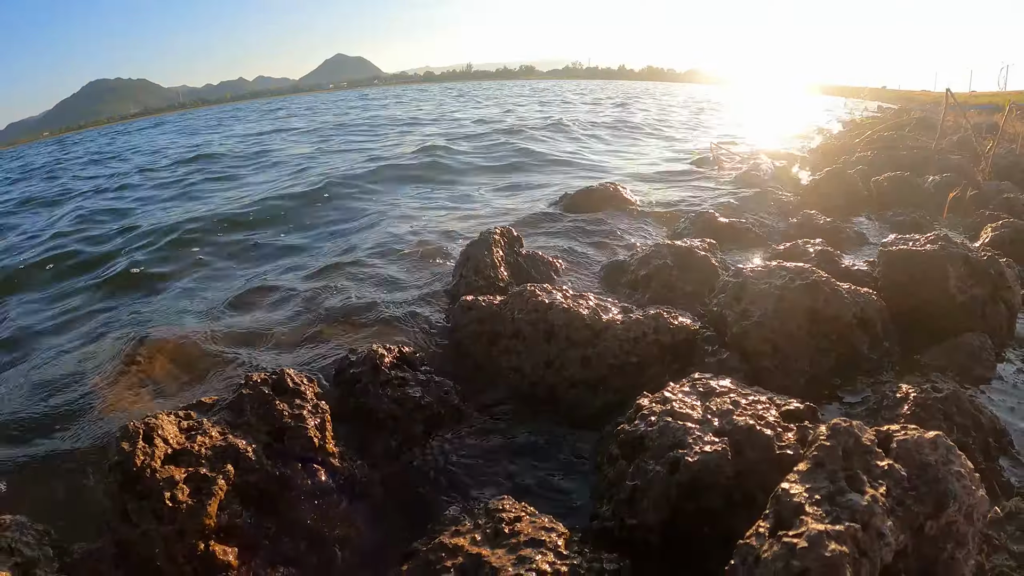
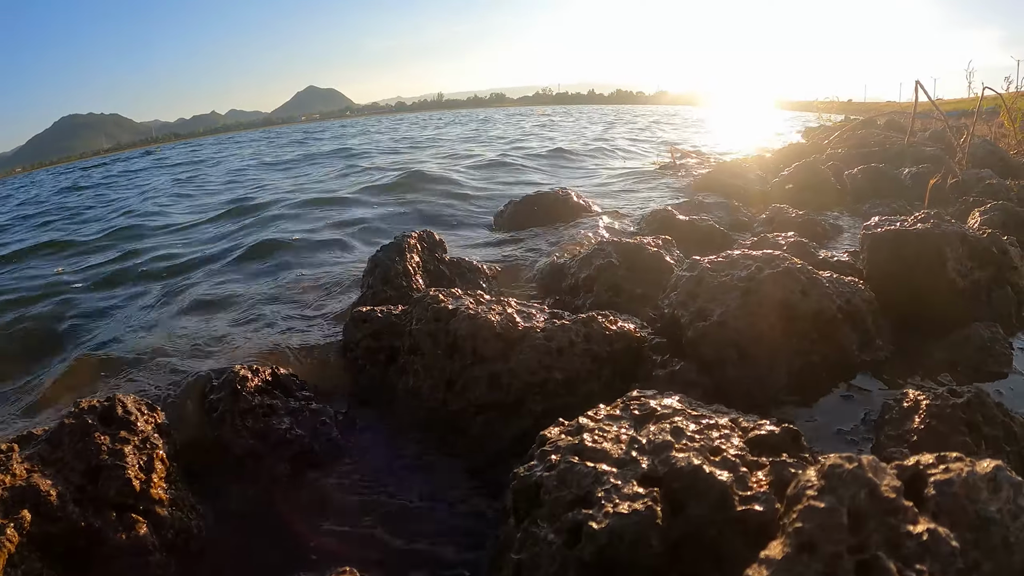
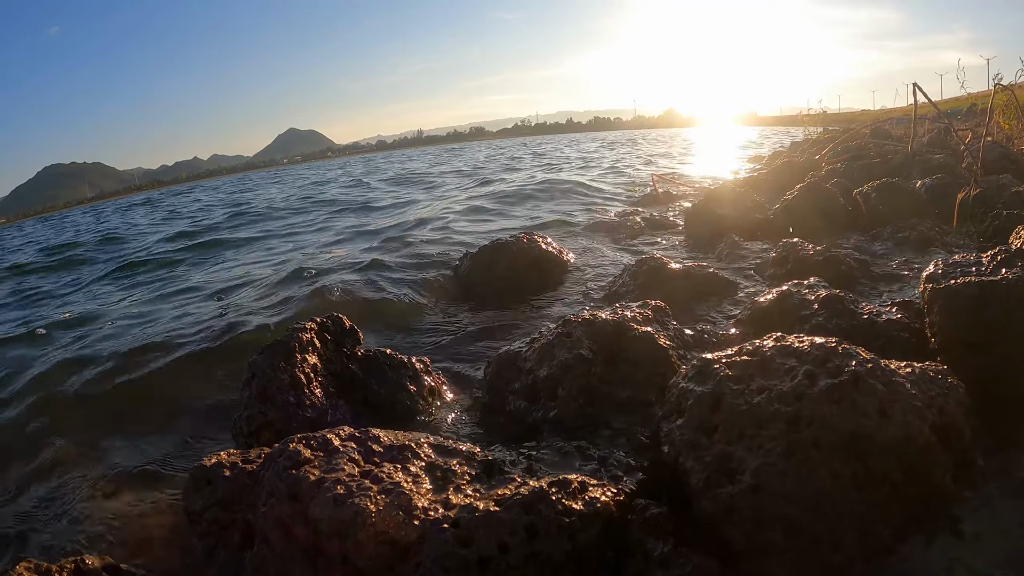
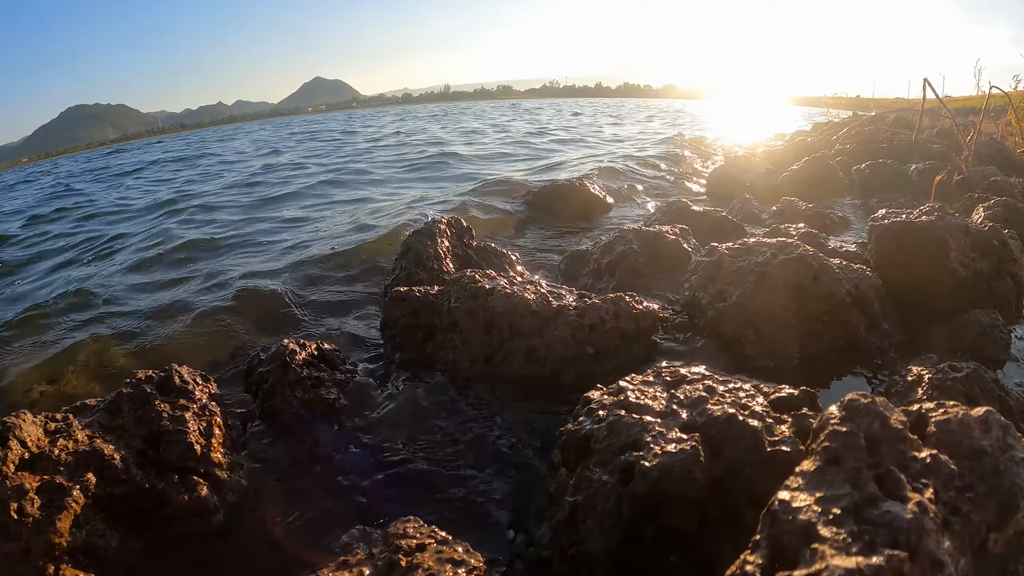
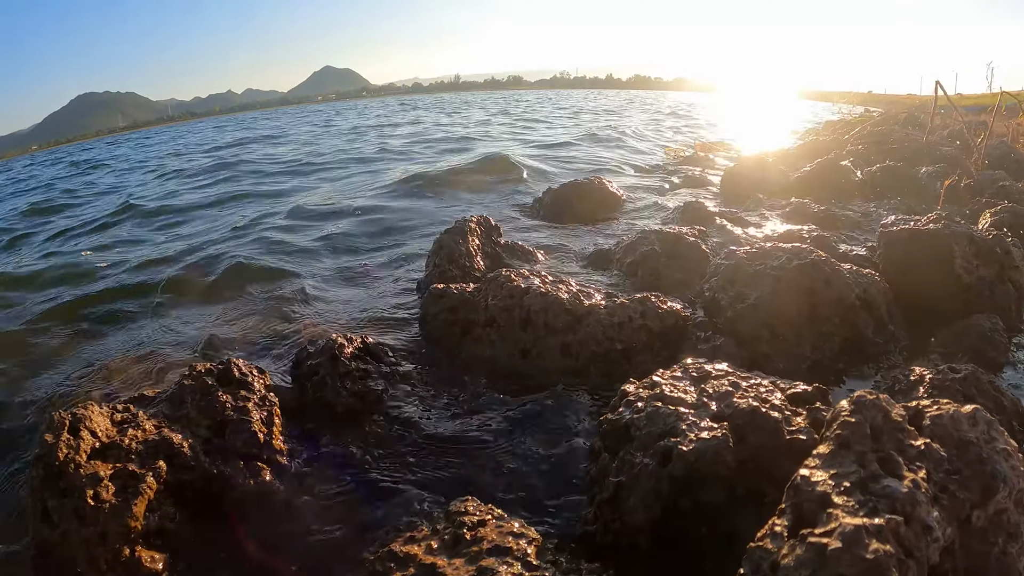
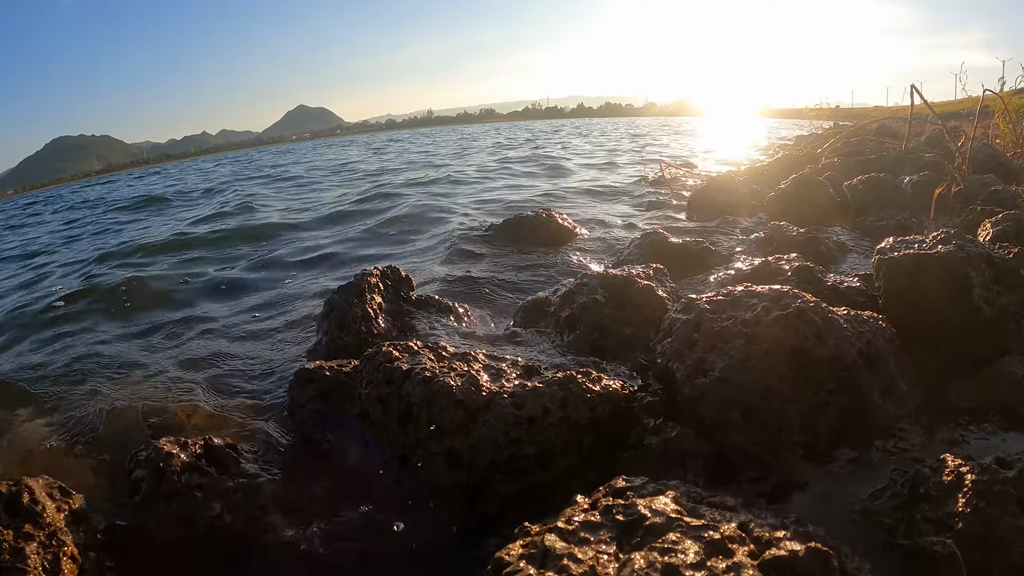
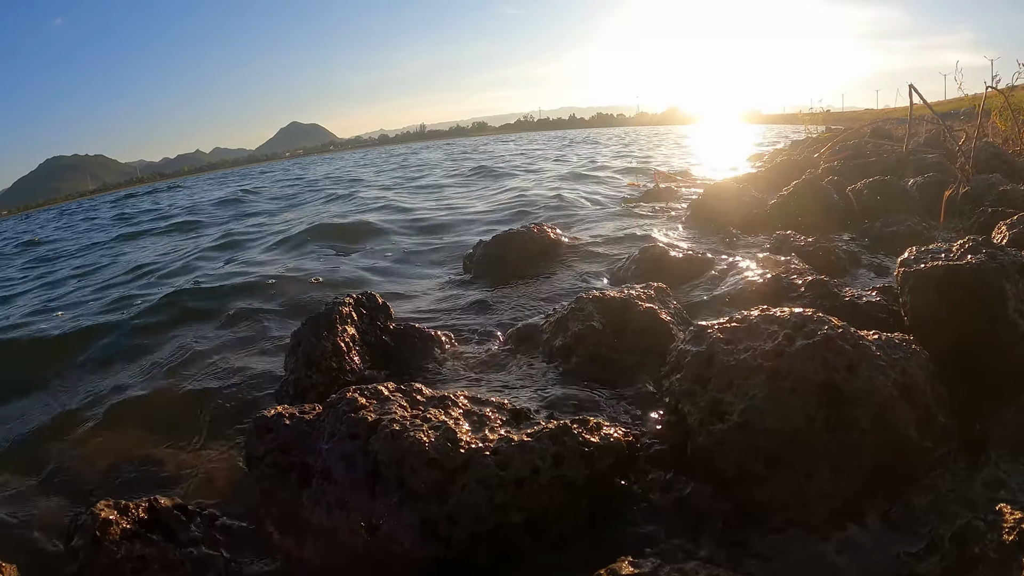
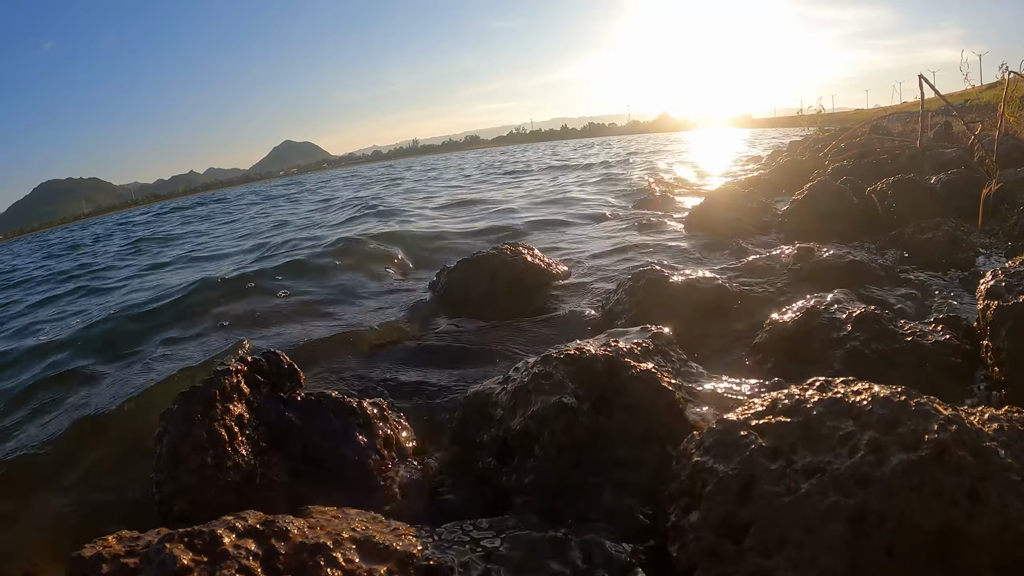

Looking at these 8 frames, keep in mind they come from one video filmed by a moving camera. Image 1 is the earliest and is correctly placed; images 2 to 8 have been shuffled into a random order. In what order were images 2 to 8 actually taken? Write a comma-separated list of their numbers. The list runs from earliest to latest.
5, 4, 2, 6, 7, 3, 8
